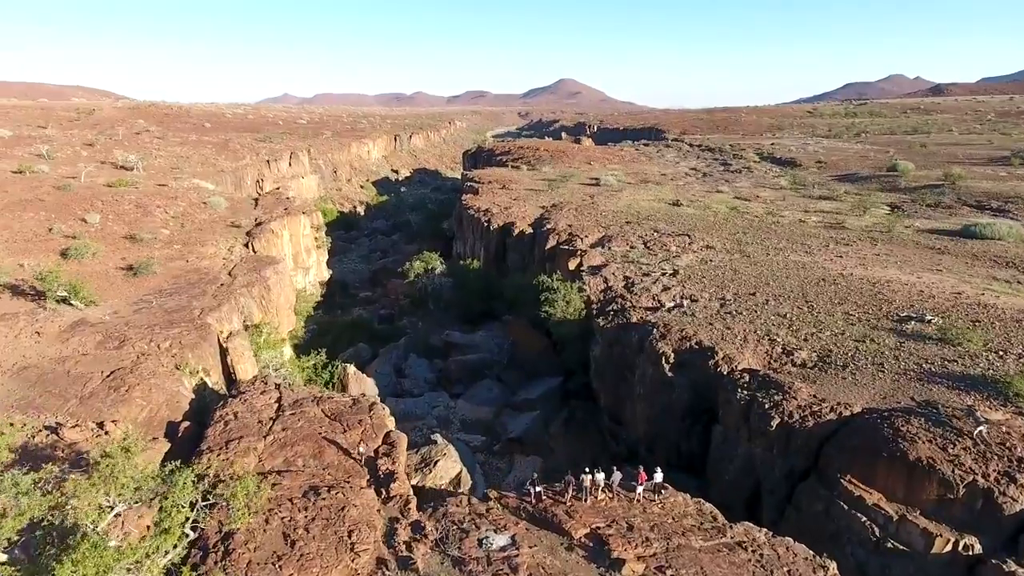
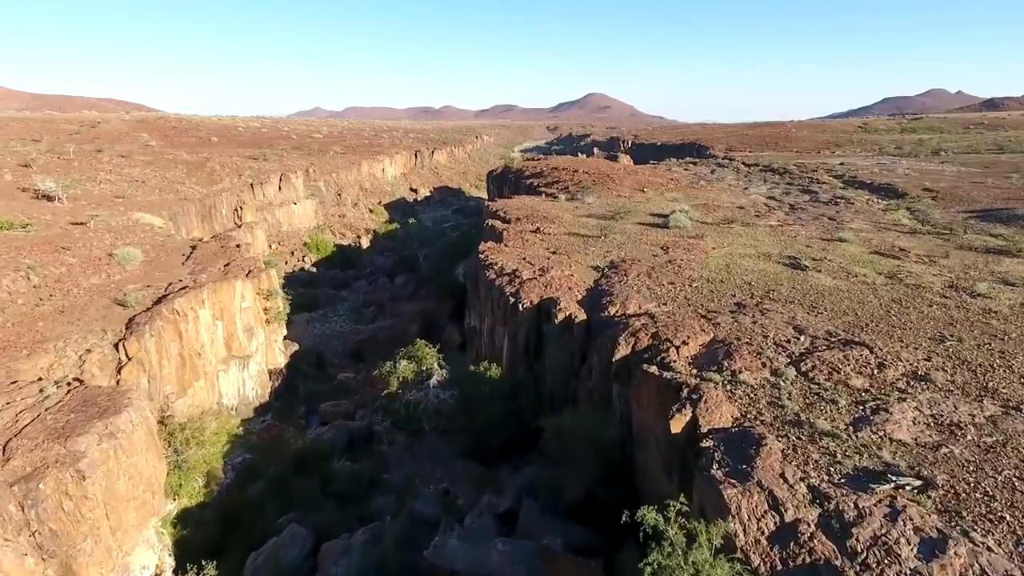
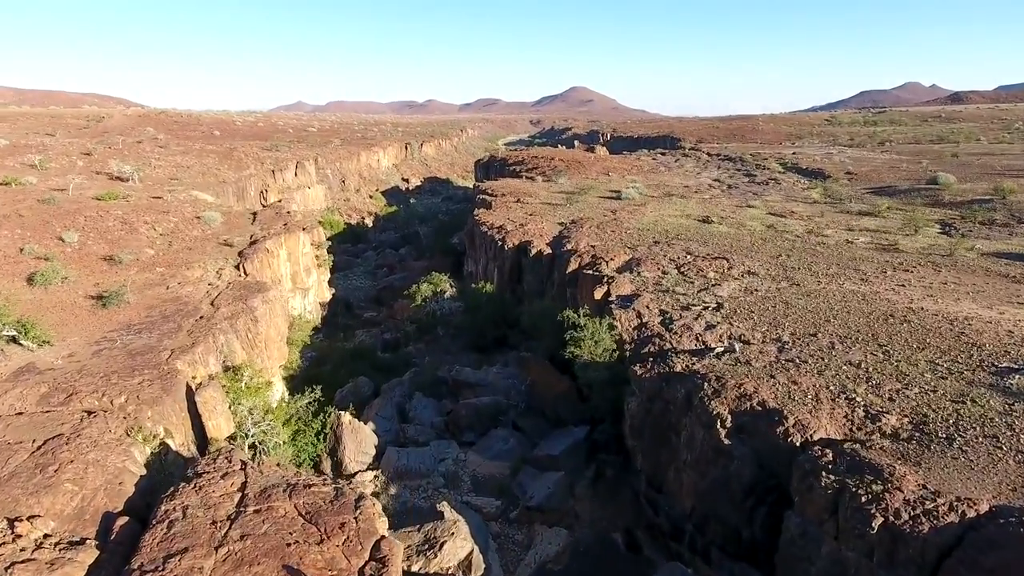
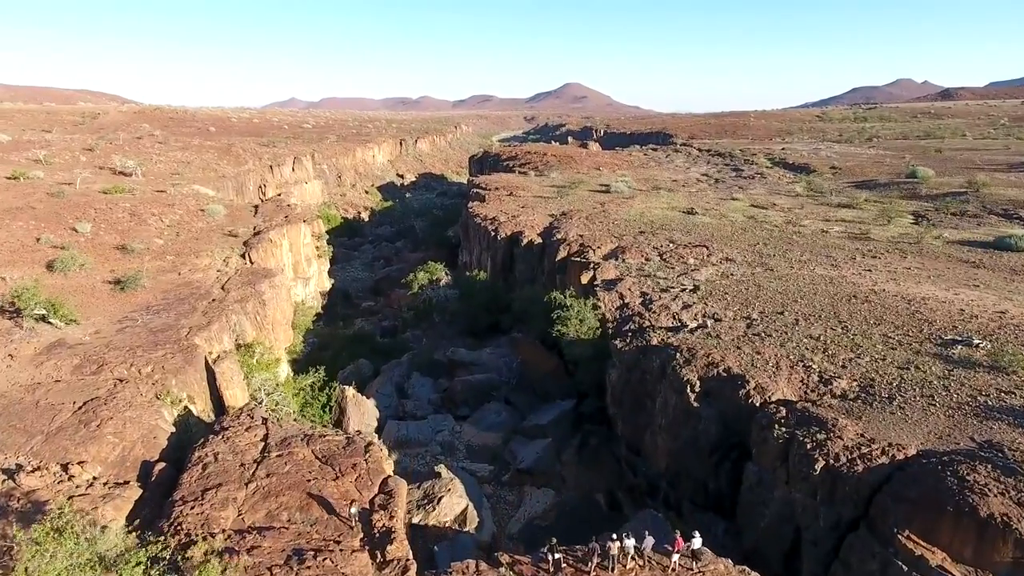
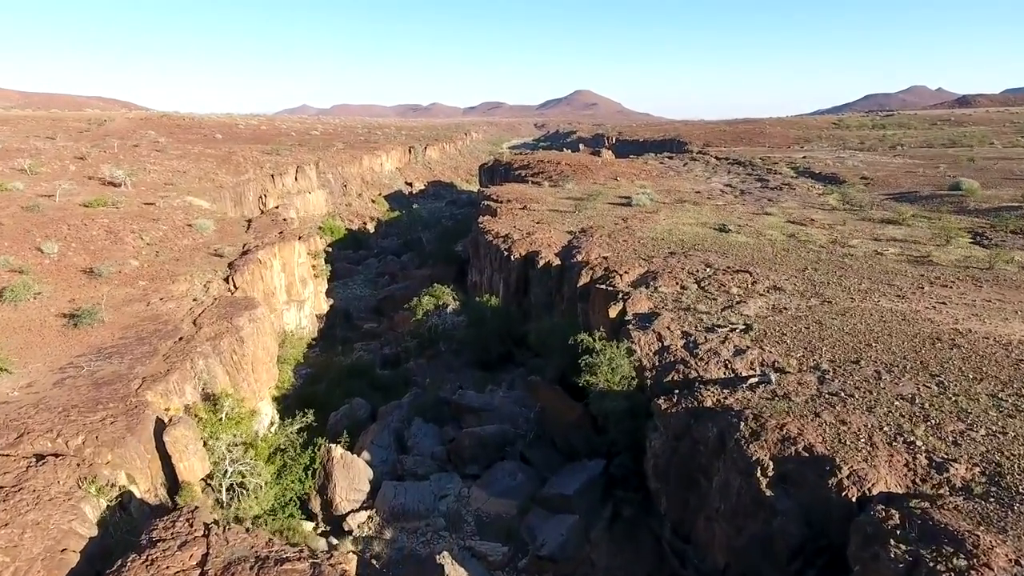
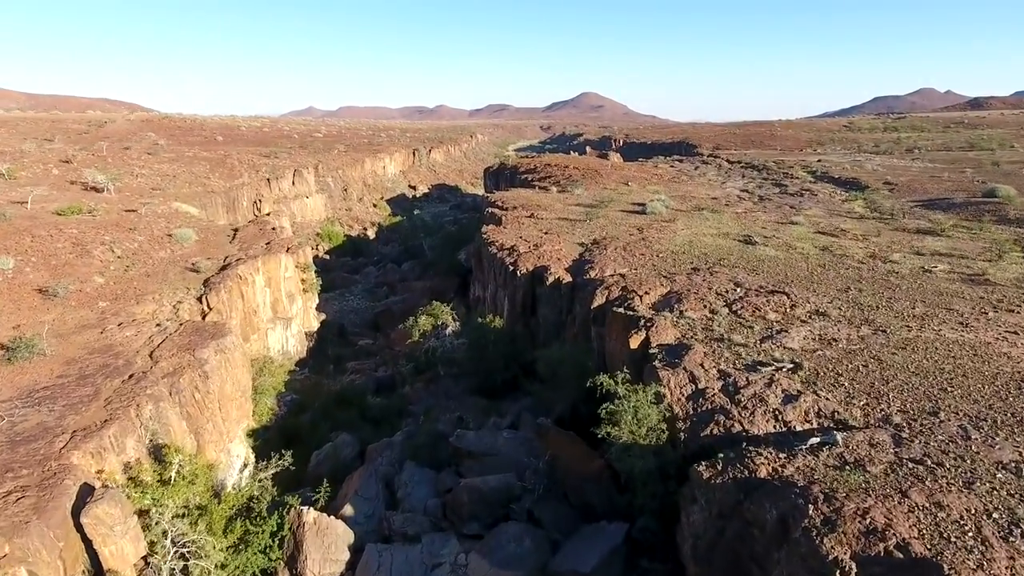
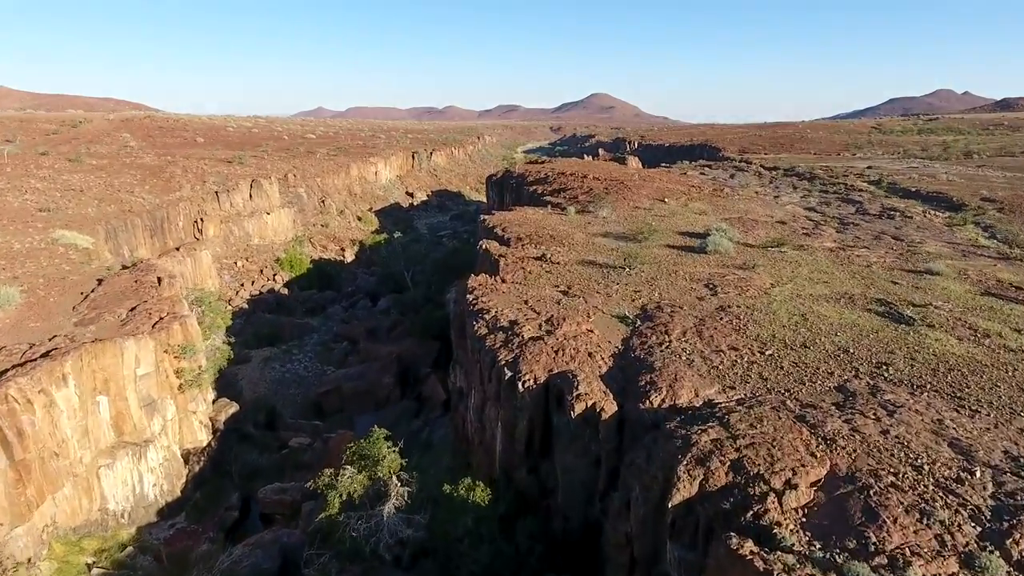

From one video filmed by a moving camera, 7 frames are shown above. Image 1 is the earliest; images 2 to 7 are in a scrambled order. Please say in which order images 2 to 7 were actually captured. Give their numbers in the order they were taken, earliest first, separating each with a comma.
4, 3, 5, 6, 2, 7
